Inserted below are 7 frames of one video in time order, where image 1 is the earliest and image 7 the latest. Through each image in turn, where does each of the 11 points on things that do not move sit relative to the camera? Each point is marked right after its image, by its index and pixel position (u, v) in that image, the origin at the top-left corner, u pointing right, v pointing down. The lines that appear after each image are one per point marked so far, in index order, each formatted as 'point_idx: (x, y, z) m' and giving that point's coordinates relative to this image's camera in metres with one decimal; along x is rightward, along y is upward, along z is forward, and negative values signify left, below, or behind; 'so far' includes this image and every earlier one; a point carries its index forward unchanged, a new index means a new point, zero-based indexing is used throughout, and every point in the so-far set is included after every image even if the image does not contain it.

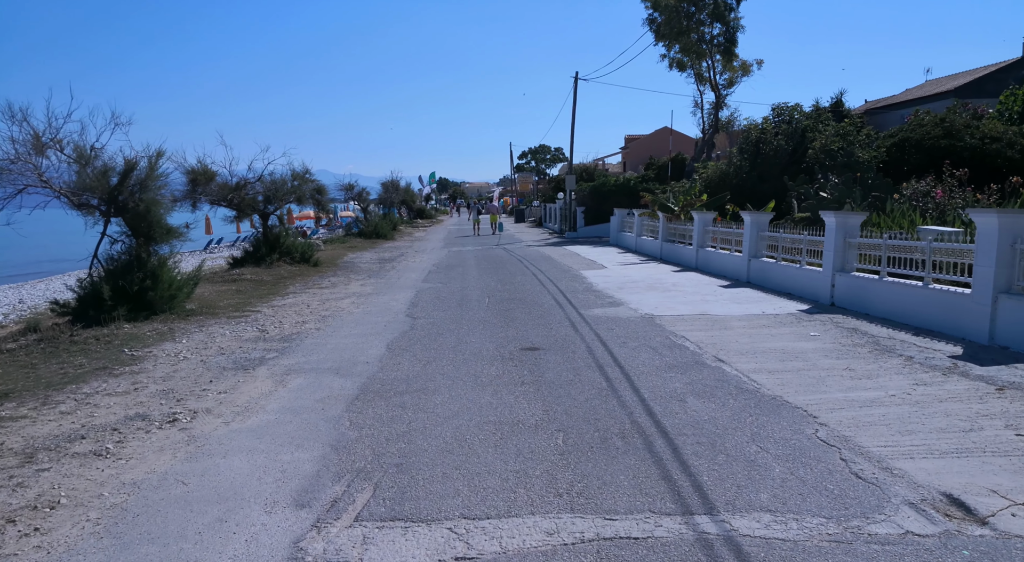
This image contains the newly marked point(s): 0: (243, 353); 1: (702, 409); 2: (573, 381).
0: (-3.7, -1.0, +9.5) m
1: (+1.7, -1.2, +6.3) m
2: (+0.7, -1.1, +7.4) m
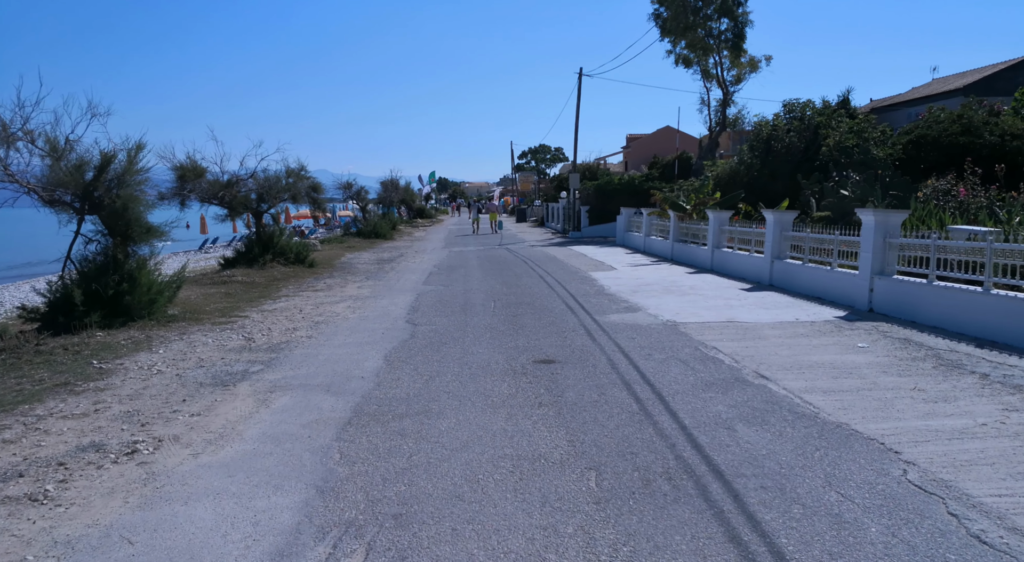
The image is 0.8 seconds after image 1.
0: (-3.5, -1.1, +8.5) m
1: (+1.9, -1.2, +5.3) m
2: (+0.8, -1.1, +6.5) m
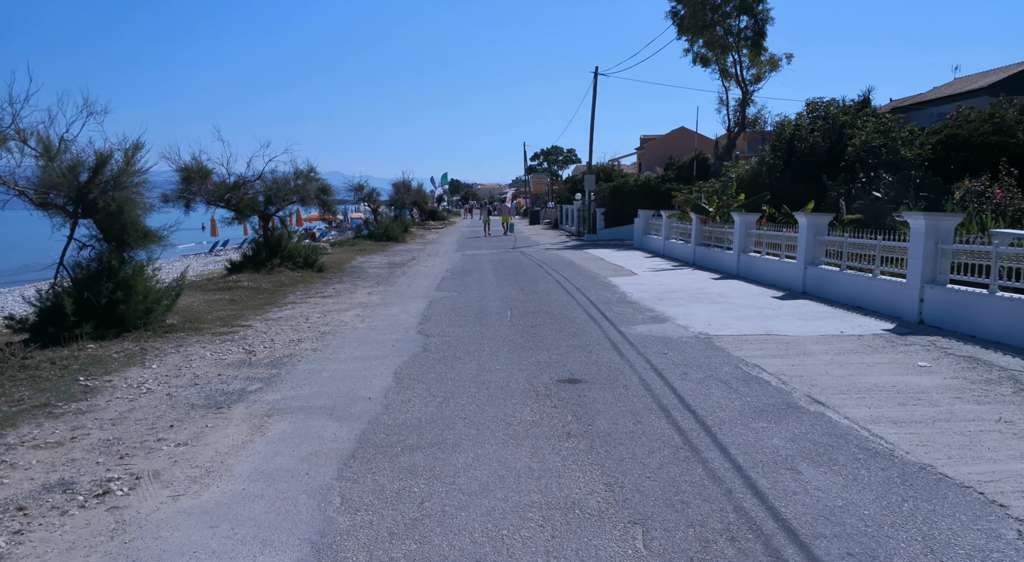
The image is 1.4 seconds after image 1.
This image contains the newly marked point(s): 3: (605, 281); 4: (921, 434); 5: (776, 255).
0: (-3.3, -1.2, +7.8) m
1: (+2.1, -1.3, +4.5) m
2: (+1.0, -1.3, +5.7) m
3: (+2.4, 0.0, +17.5) m
4: (+3.2, -1.2, +5.4) m
5: (+6.0, +0.6, +15.8) m
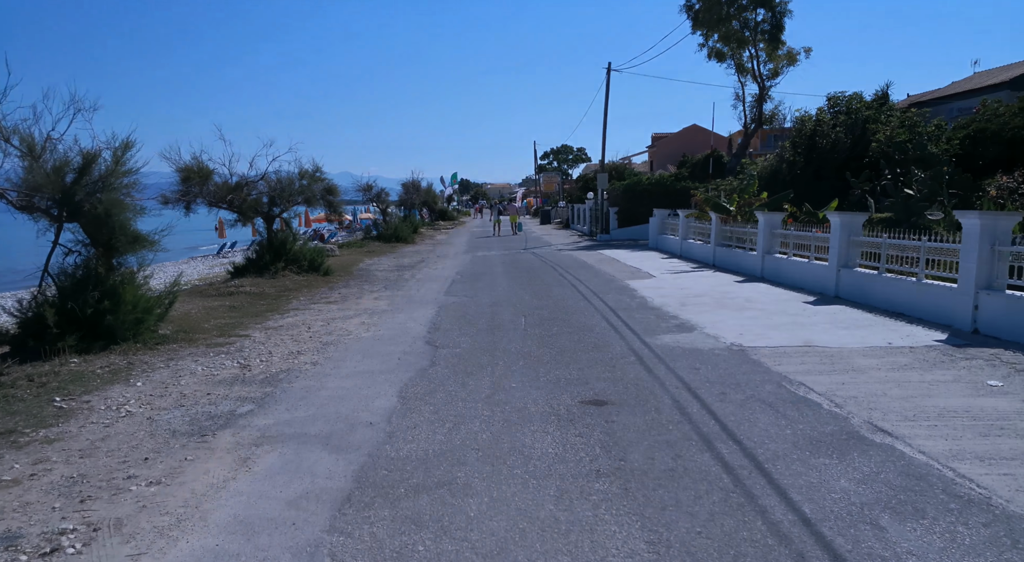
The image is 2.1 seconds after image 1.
0: (-3.1, -1.3, +7.1) m
1: (+2.2, -1.4, +3.7) m
2: (+1.2, -1.4, +4.9) m
3: (+2.7, -0.1, +16.7) m
4: (+3.3, -1.3, +4.6) m
5: (+6.3, +0.5, +14.9) m
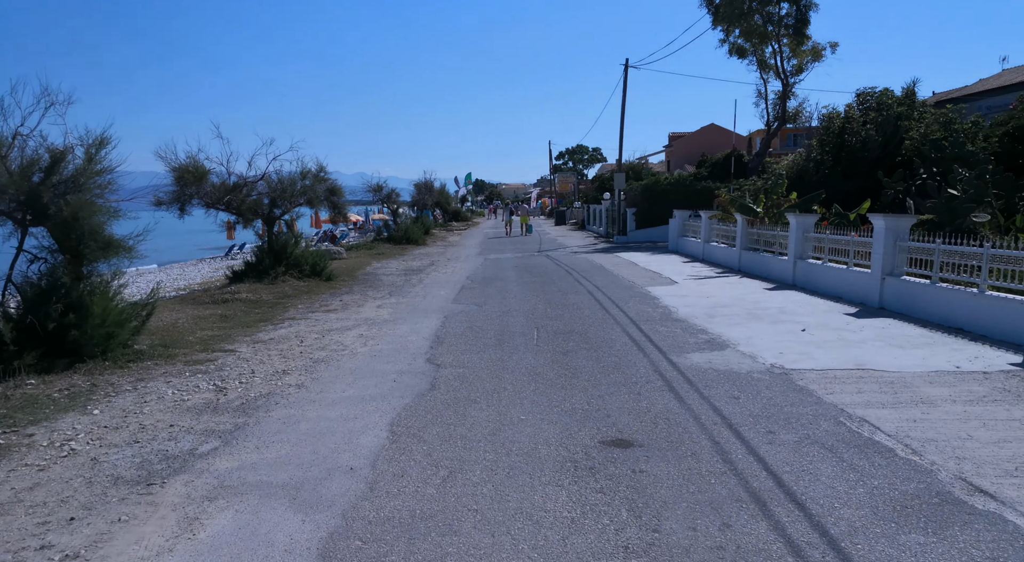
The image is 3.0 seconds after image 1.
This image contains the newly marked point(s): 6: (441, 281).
0: (-3.0, -1.4, +6.1) m
1: (+2.2, -1.6, +2.6) m
2: (+1.2, -1.5, +3.8) m
3: (+3.0, -0.2, +15.5) m
4: (+3.3, -1.4, +3.4) m
5: (+6.6, +0.4, +13.7) m
6: (-2.0, 0.0, +19.5) m
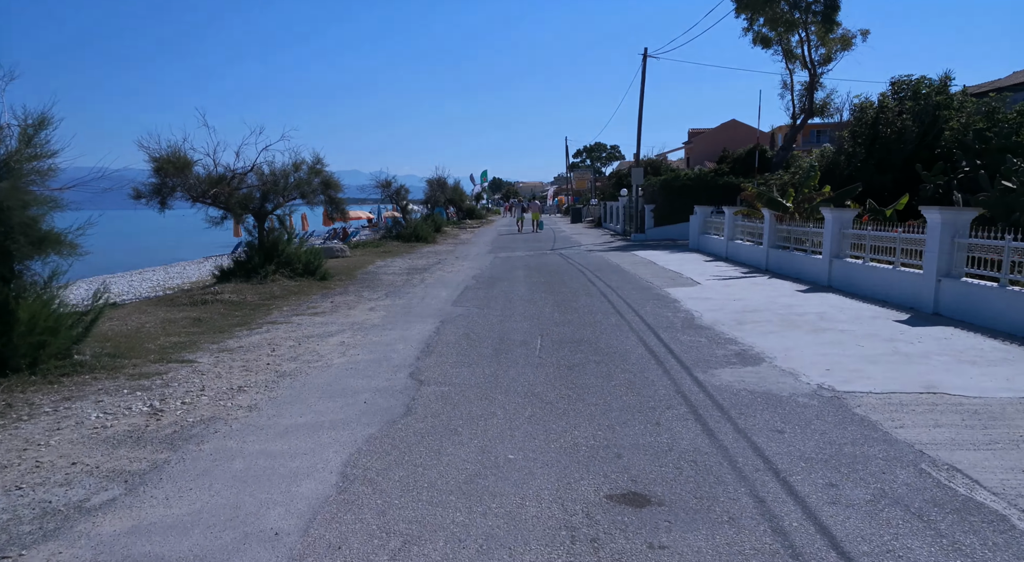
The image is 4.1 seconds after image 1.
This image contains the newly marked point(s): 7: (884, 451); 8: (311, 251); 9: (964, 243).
0: (-3.2, -1.4, +4.8) m
1: (+2.0, -1.6, +1.2) m
2: (+1.0, -1.5, +2.4) m
3: (+3.1, -0.3, +14.1) m
4: (+3.1, -1.5, +2.0) m
5: (+6.6, +0.3, +12.2) m
6: (-1.8, 0.0, +18.2) m
7: (+2.7, -1.2, +5.0) m
8: (-5.1, +0.8, +17.7) m
9: (+6.6, +0.5, +10.1) m
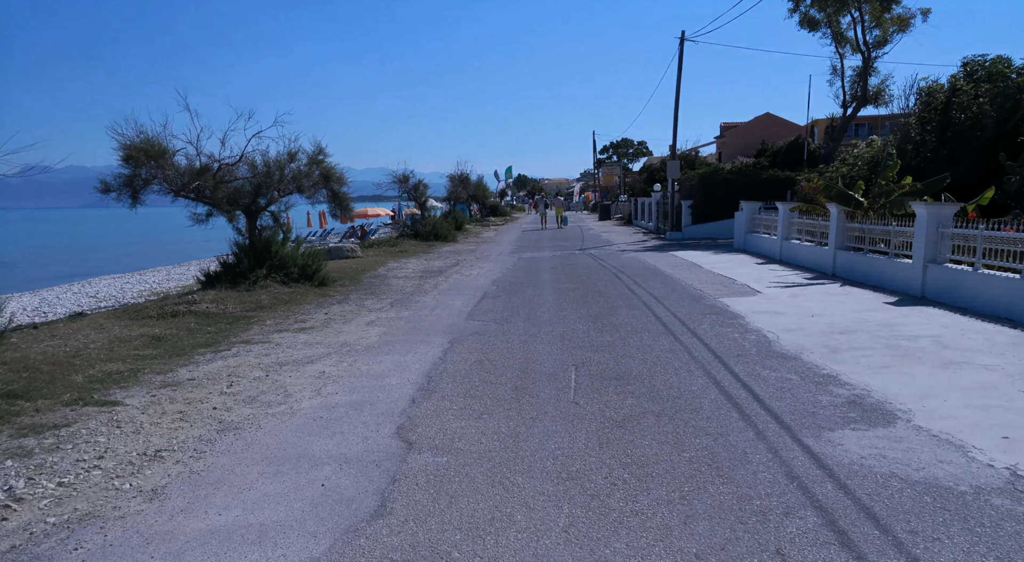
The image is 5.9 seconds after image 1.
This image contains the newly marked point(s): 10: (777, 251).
0: (-3.0, -1.6, +2.7) m
1: (+2.0, -1.8, -1.1) m
2: (+1.0, -1.7, +0.1) m
3: (+3.5, -0.4, +11.7) m
4: (+3.2, -1.7, -0.4) m
5: (+7.0, +0.2, +9.7) m
6: (-1.2, -0.1, +16.0) m
7: (+2.8, -1.4, +2.6) m
8: (-4.5, +0.6, +15.6) m
9: (+6.9, +0.3, +7.6) m
10: (+7.2, +0.8, +18.8) m
